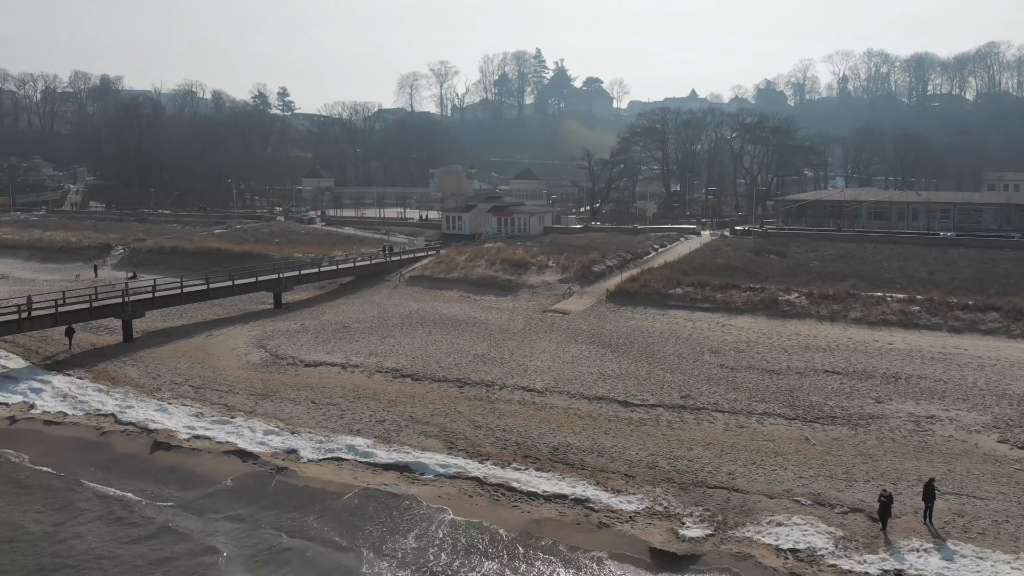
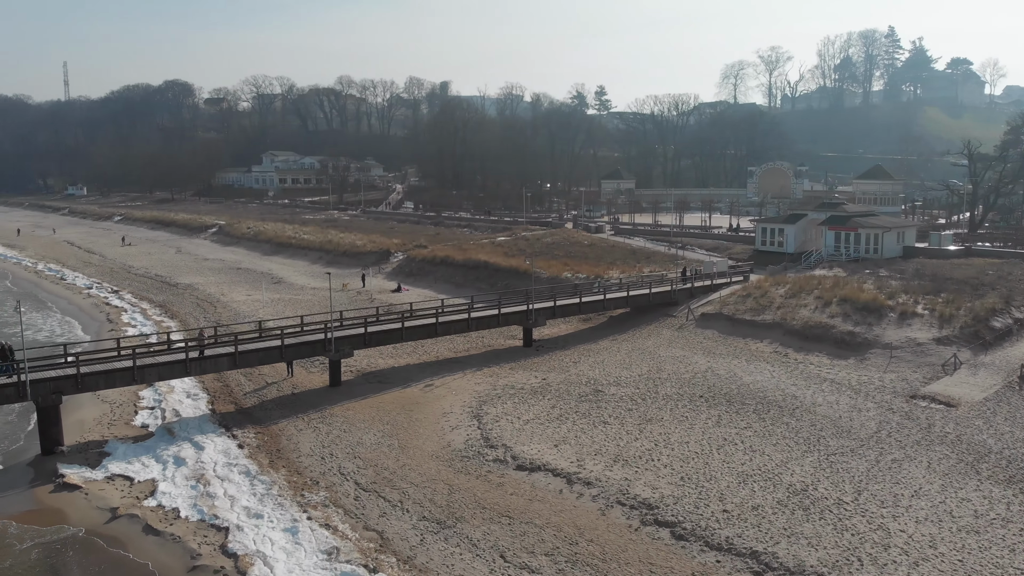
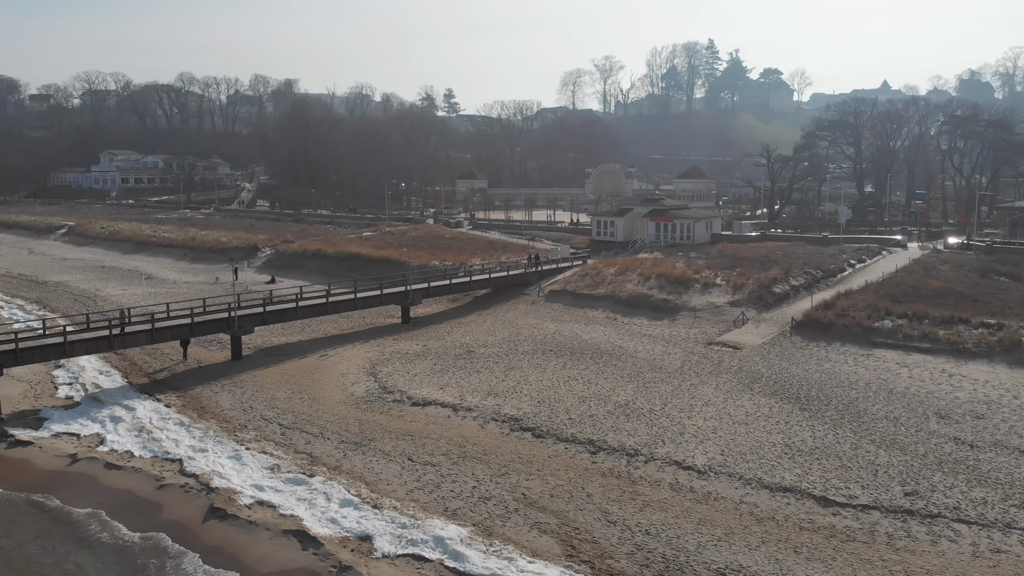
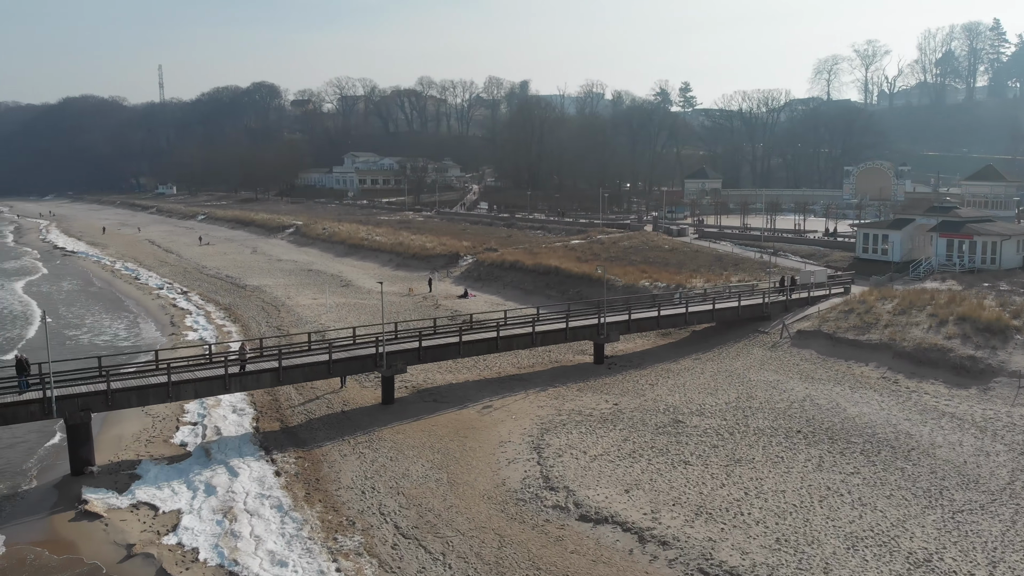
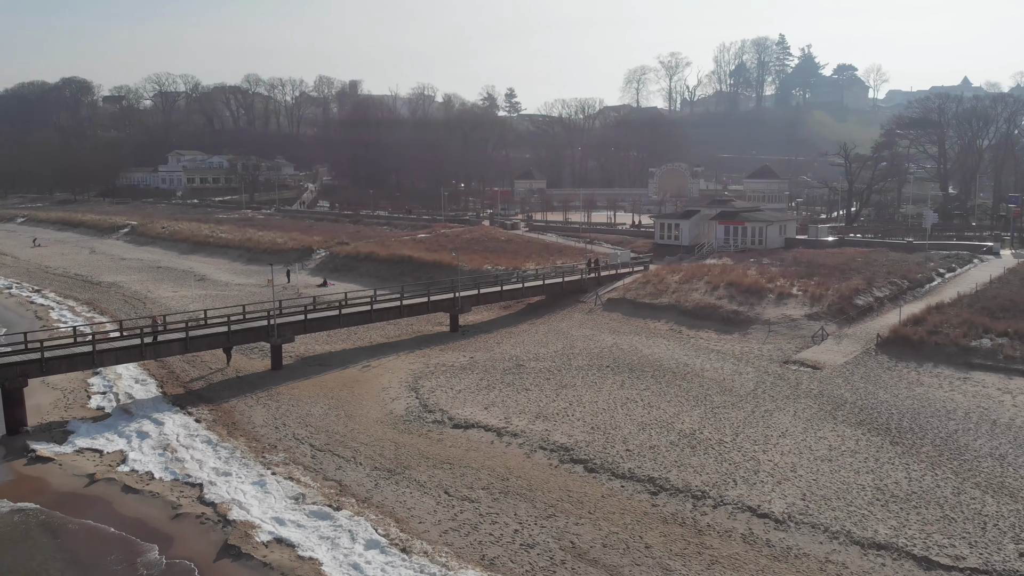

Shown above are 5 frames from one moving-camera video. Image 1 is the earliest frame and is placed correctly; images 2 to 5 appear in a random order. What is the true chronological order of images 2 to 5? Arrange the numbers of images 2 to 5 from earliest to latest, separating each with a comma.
3, 5, 2, 4
